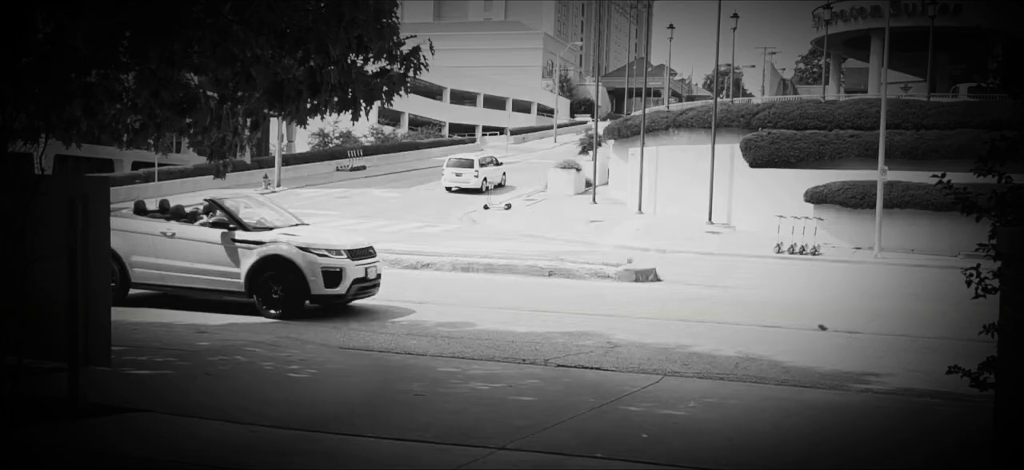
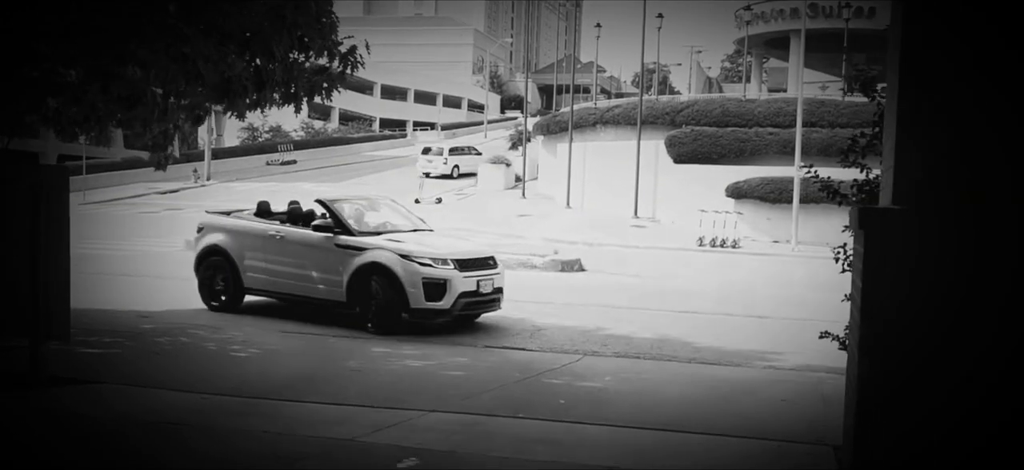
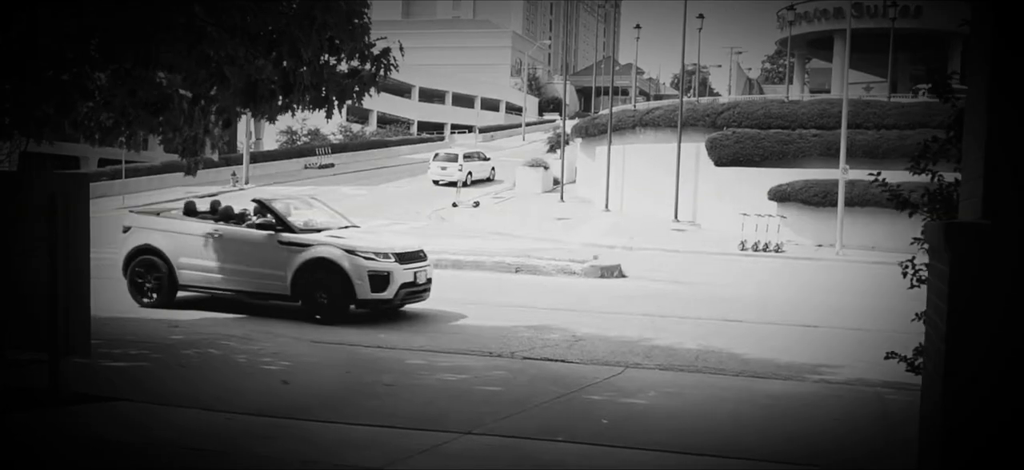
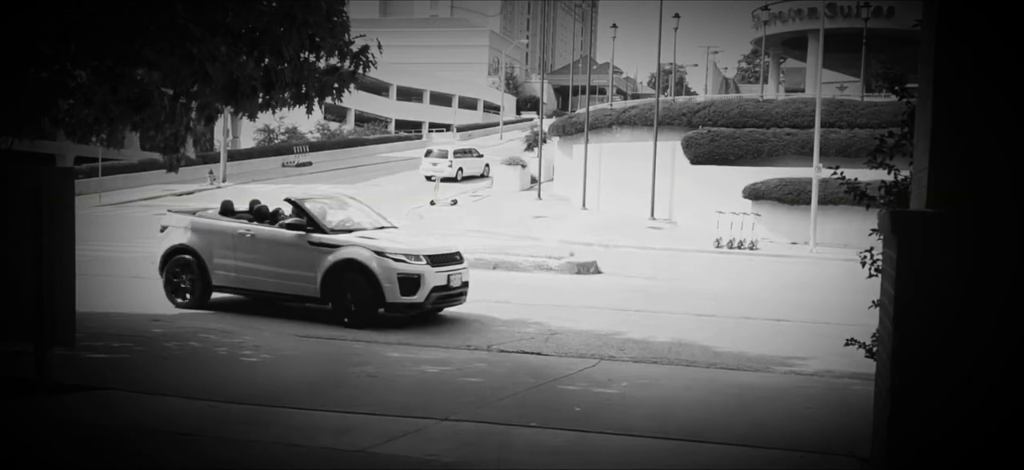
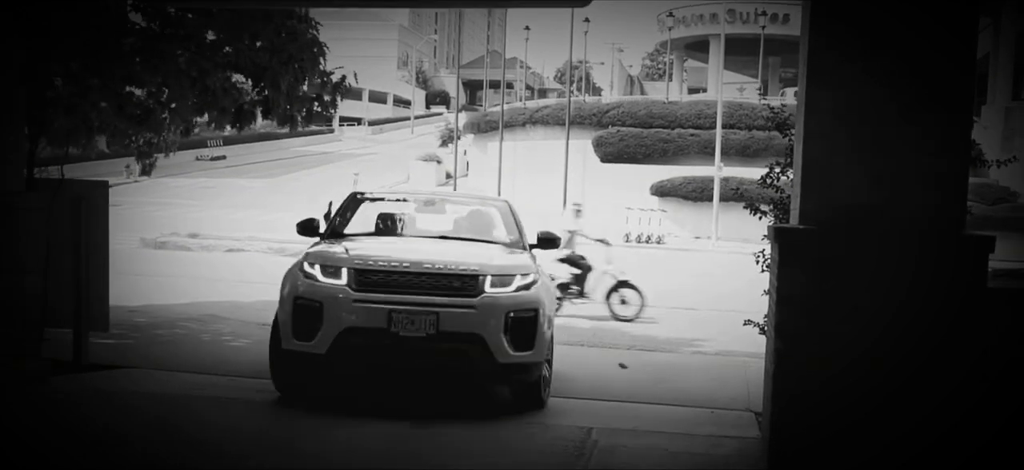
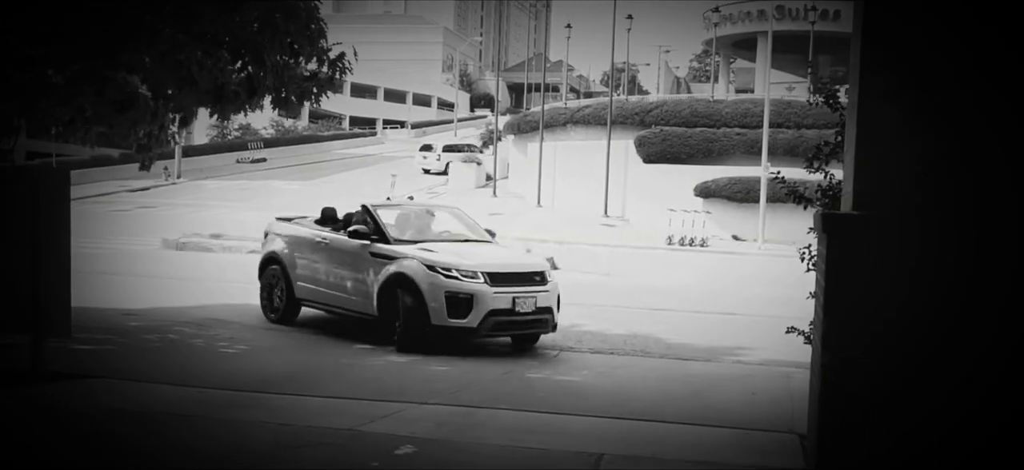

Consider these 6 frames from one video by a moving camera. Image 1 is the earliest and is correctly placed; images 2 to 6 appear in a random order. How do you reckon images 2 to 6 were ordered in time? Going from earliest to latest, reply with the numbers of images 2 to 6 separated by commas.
3, 4, 2, 6, 5
